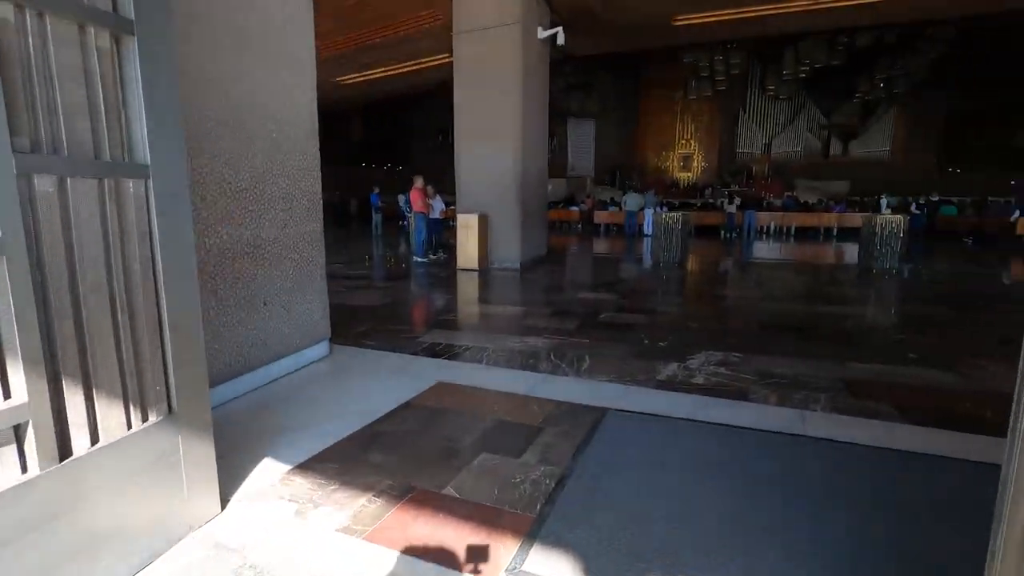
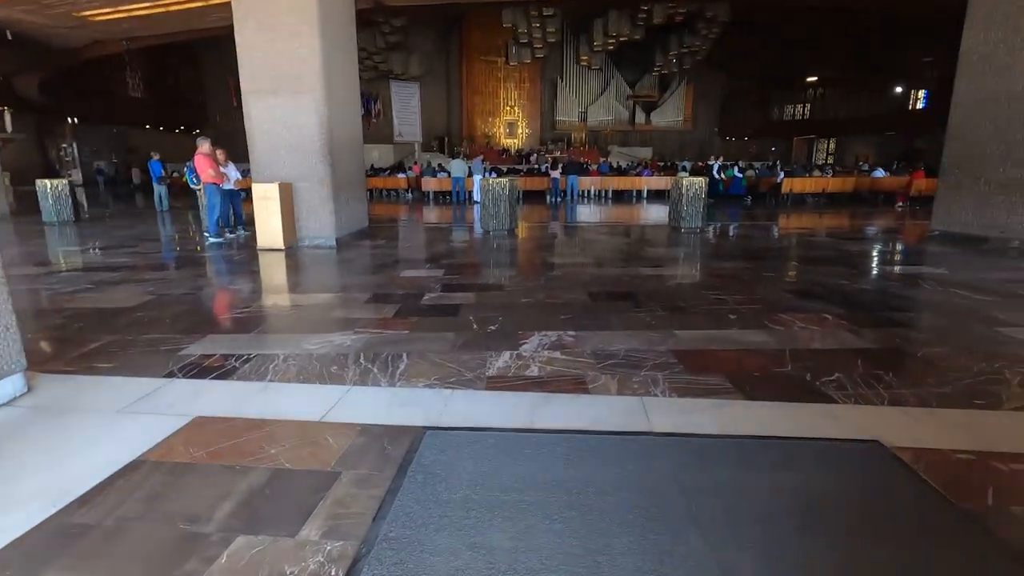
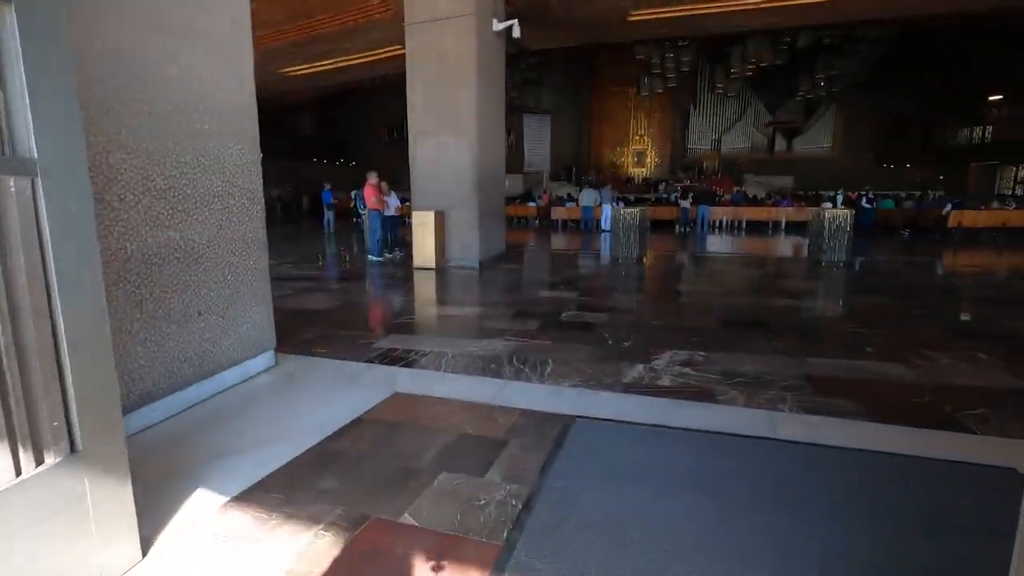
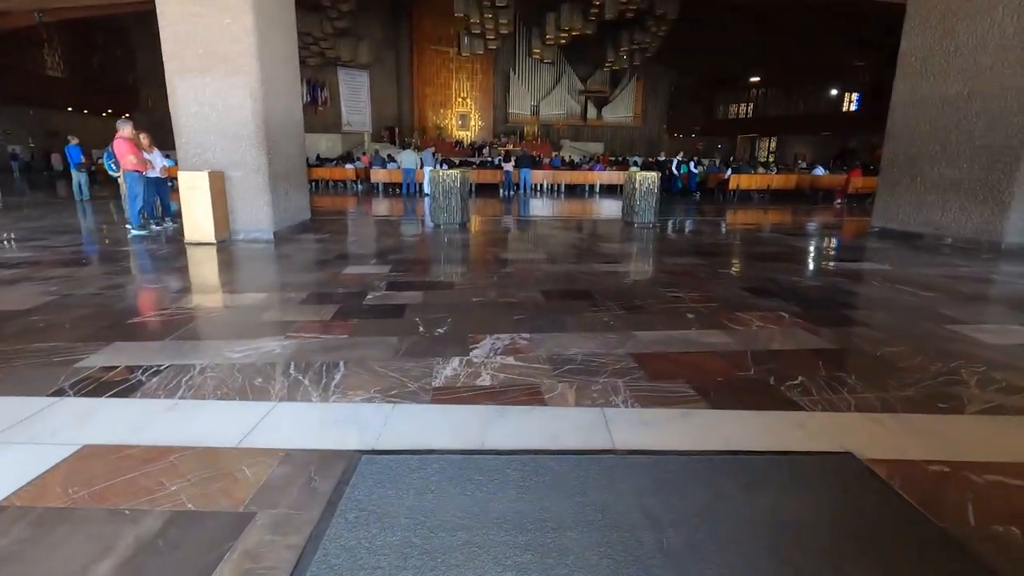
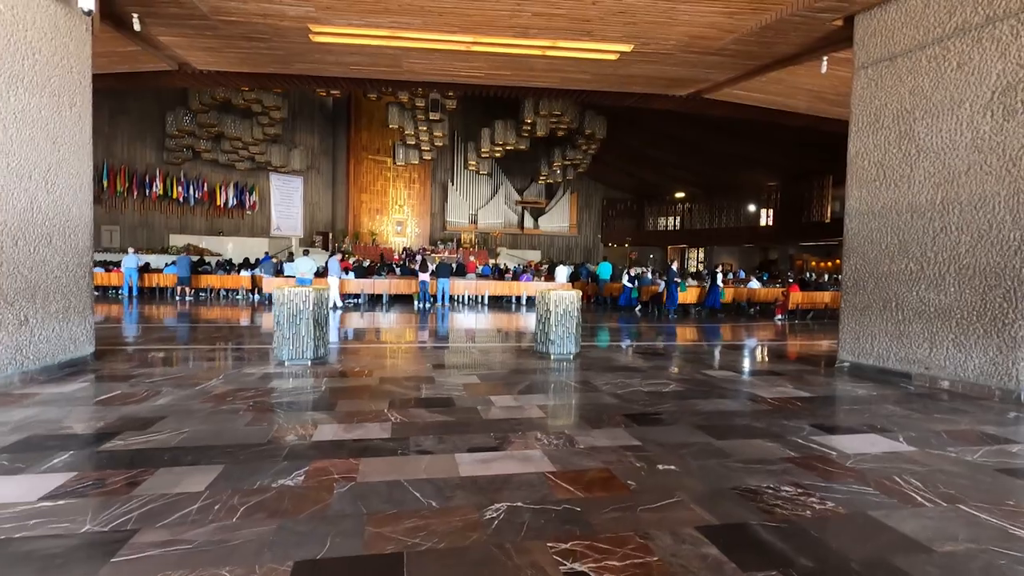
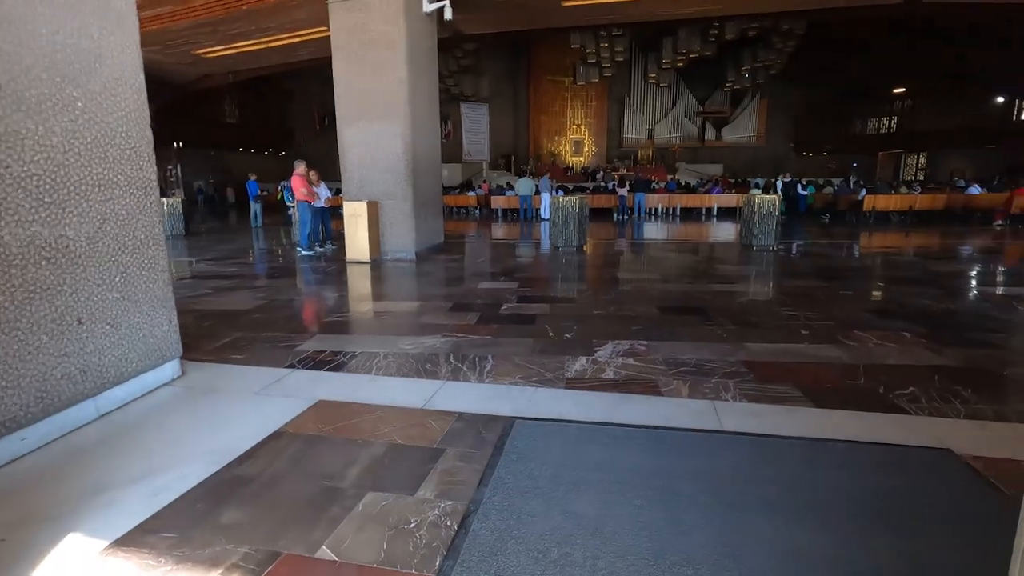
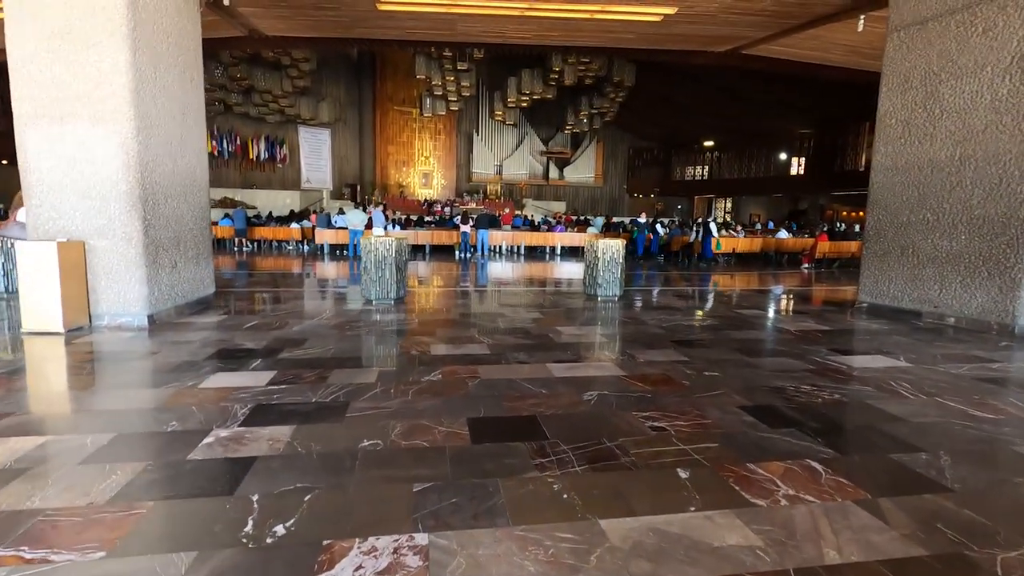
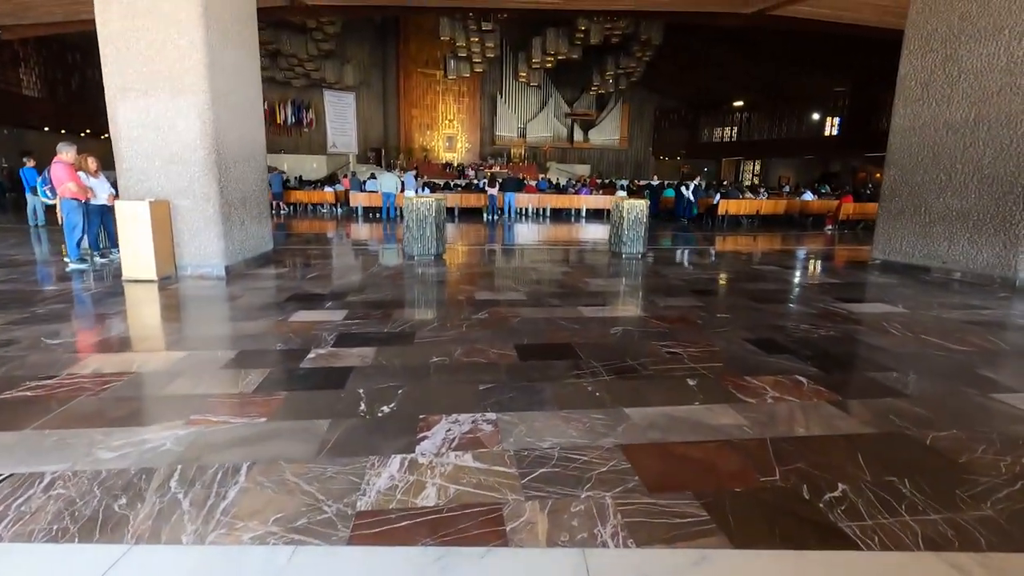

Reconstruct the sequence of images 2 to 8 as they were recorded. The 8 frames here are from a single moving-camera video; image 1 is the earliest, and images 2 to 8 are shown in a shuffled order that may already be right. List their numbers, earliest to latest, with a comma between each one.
3, 6, 2, 4, 8, 7, 5
